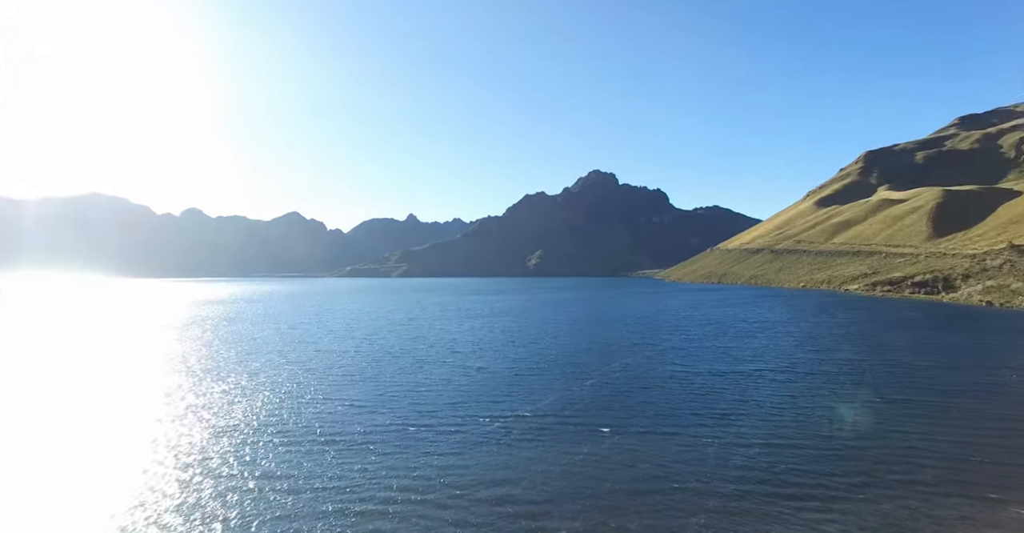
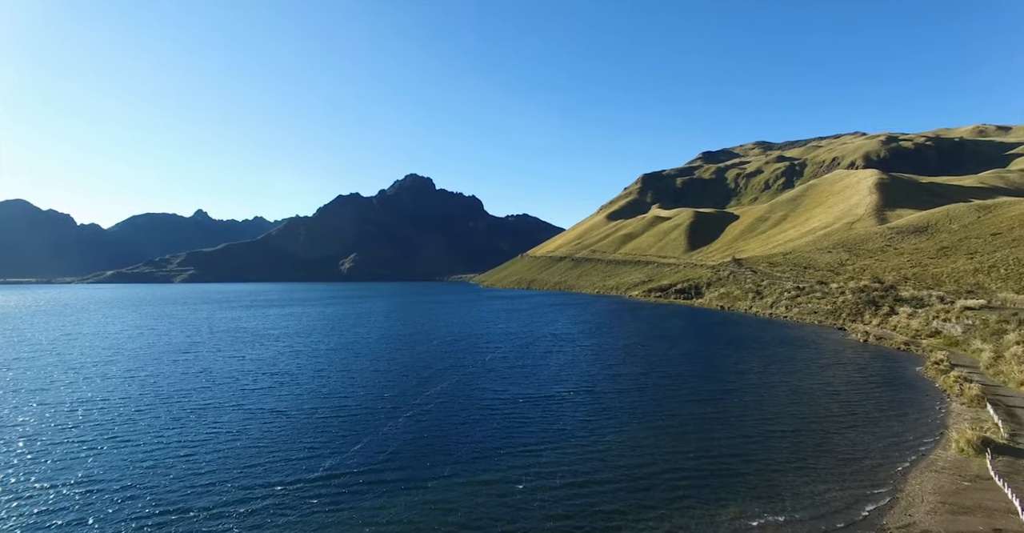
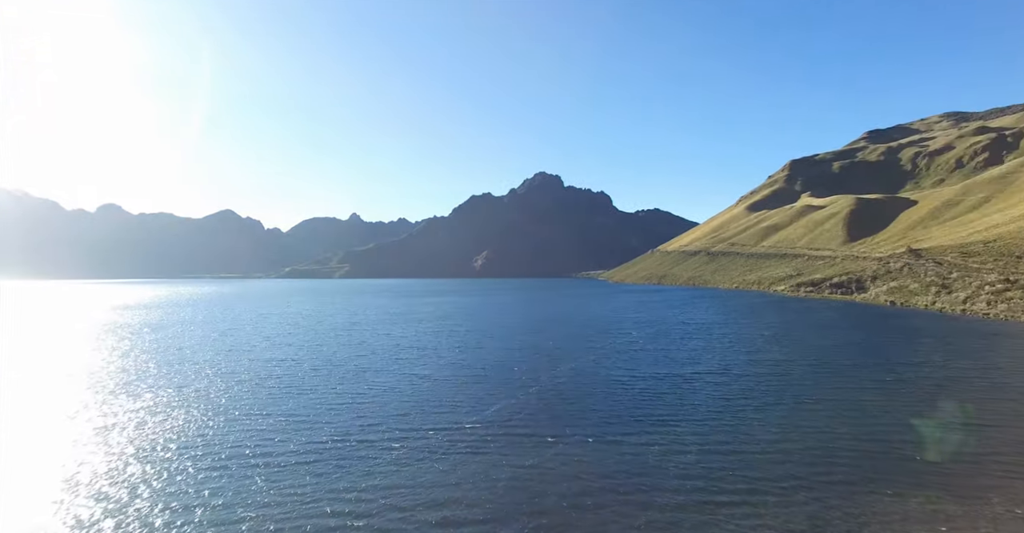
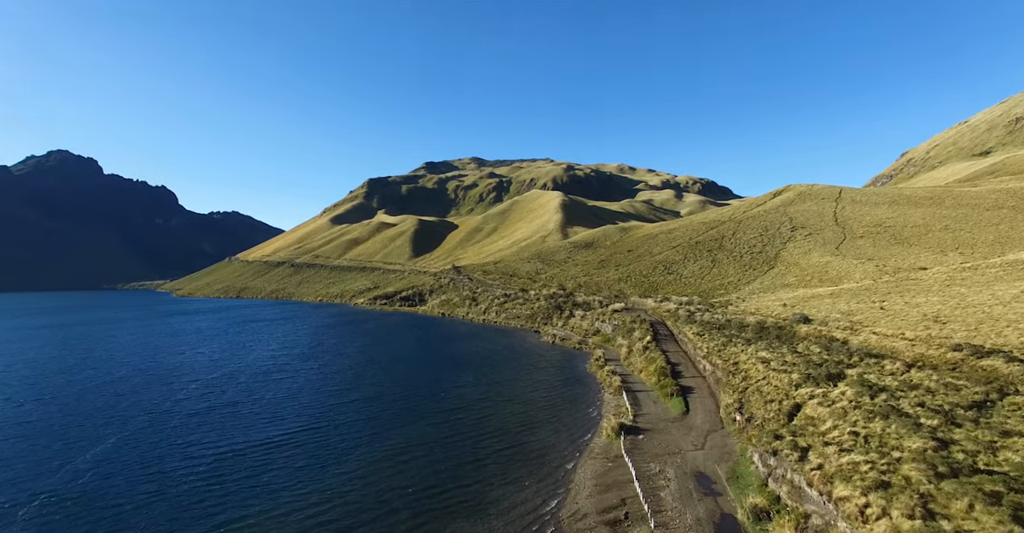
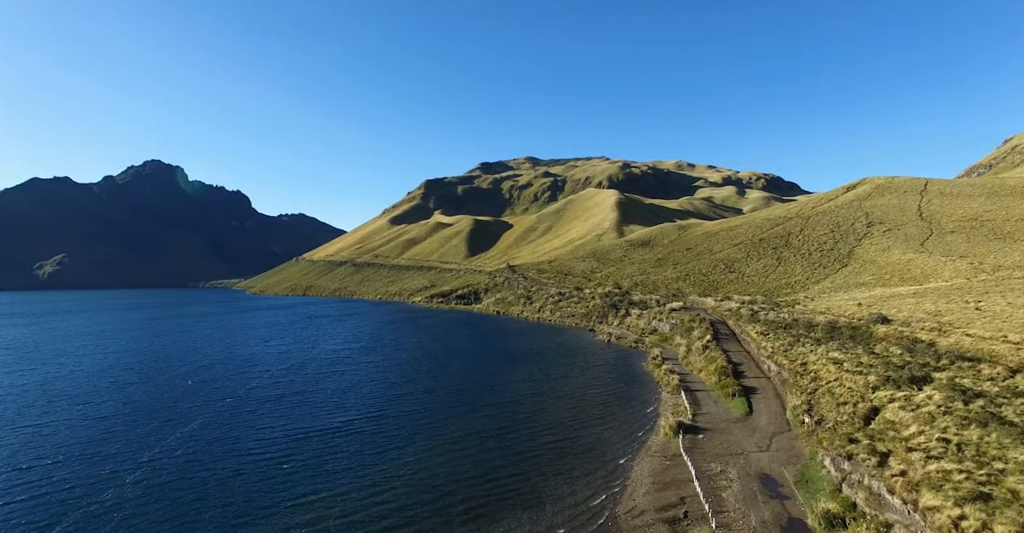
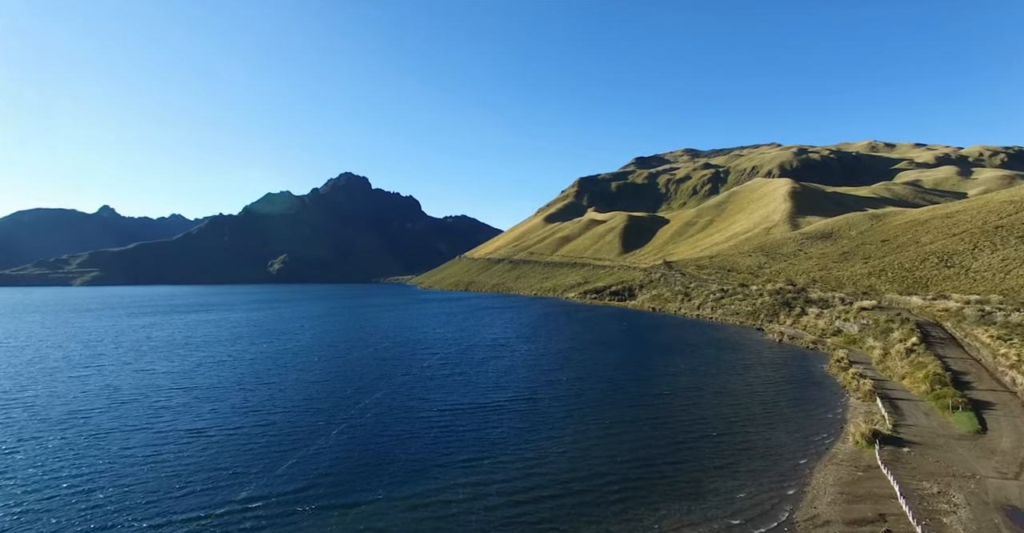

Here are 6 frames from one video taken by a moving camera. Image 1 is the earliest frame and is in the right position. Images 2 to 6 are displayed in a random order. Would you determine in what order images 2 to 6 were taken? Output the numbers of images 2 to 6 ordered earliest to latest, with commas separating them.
3, 2, 6, 5, 4
